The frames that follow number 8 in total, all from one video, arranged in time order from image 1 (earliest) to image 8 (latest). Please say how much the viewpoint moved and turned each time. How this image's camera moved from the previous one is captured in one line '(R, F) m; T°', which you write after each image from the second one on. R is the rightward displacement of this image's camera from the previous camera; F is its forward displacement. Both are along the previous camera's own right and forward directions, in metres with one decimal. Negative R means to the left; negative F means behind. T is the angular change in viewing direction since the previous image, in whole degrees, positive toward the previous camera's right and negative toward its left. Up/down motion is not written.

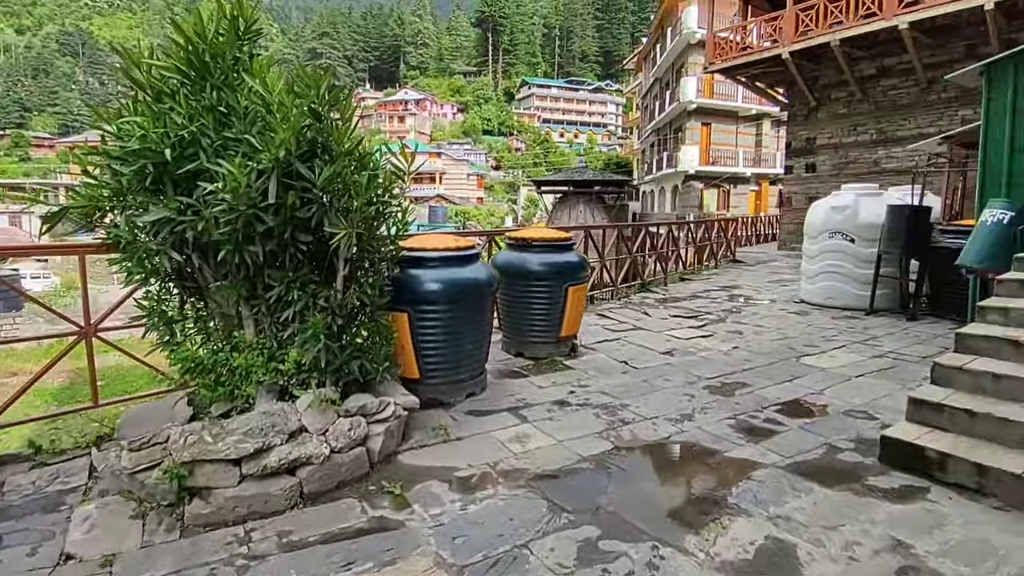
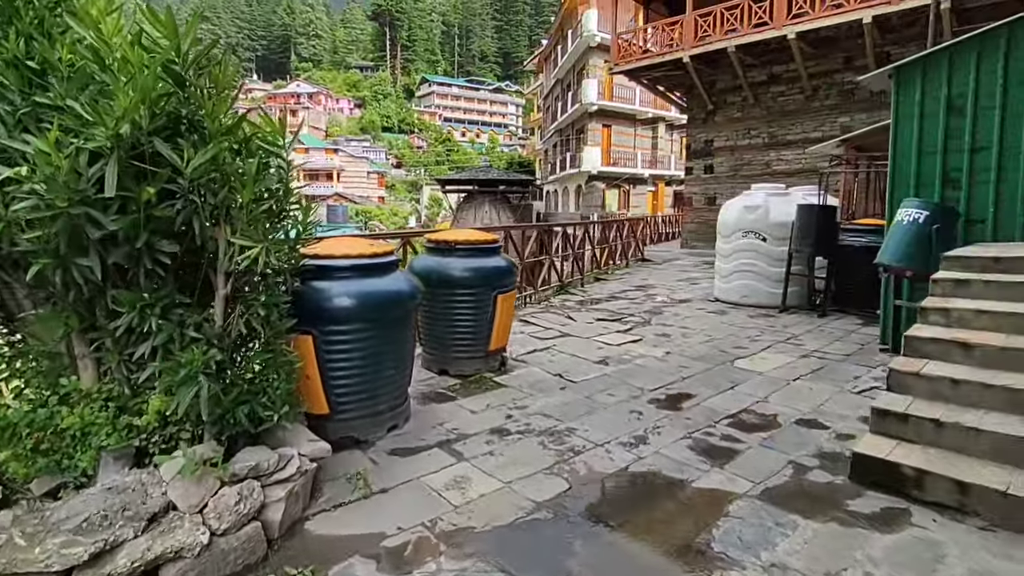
(-0.1, +0.5) m; +10°
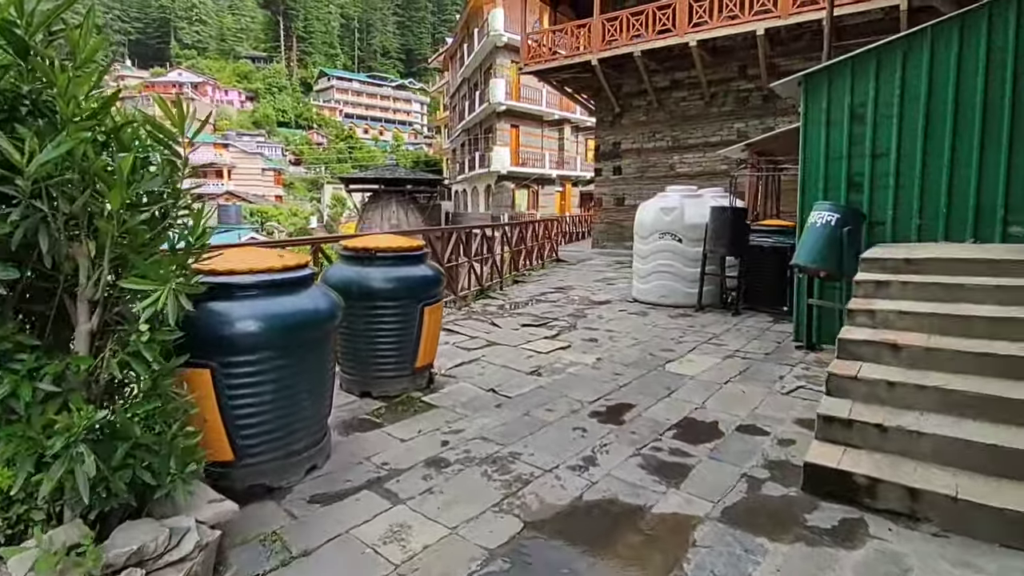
(-0.1, +0.3) m; +9°
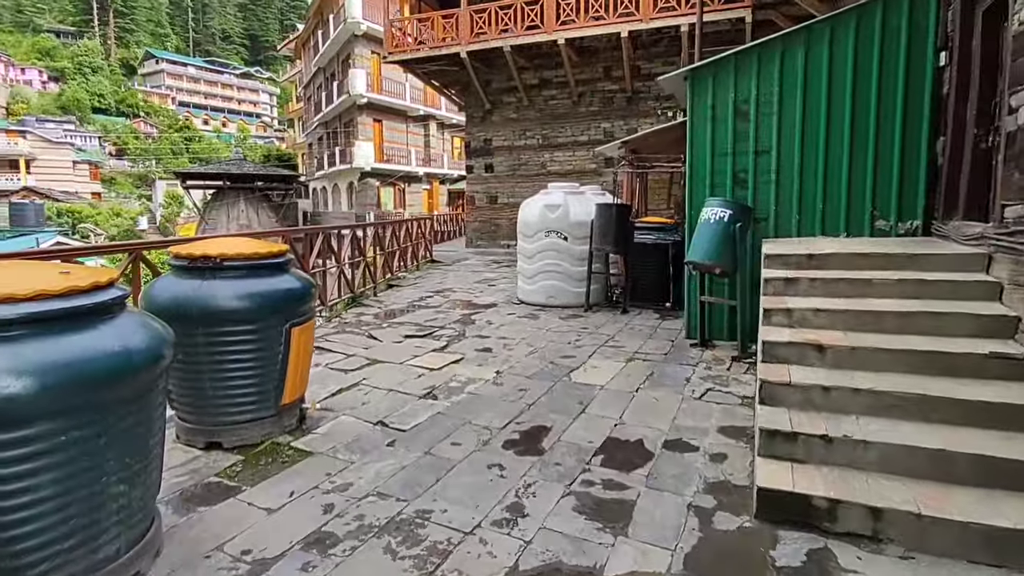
(-0.1, +0.5) m; +14°
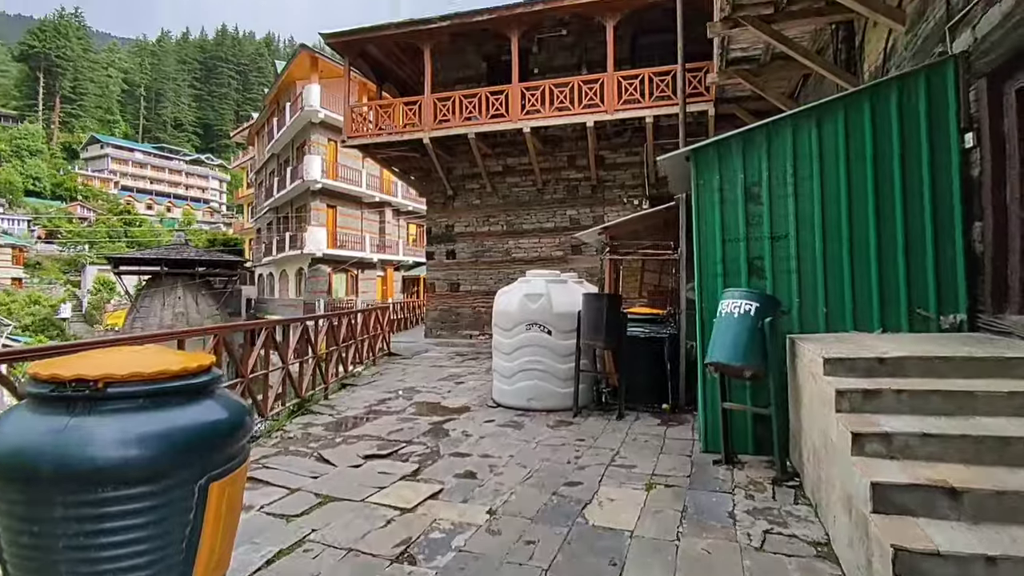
(-0.2, +0.7) m; +5°
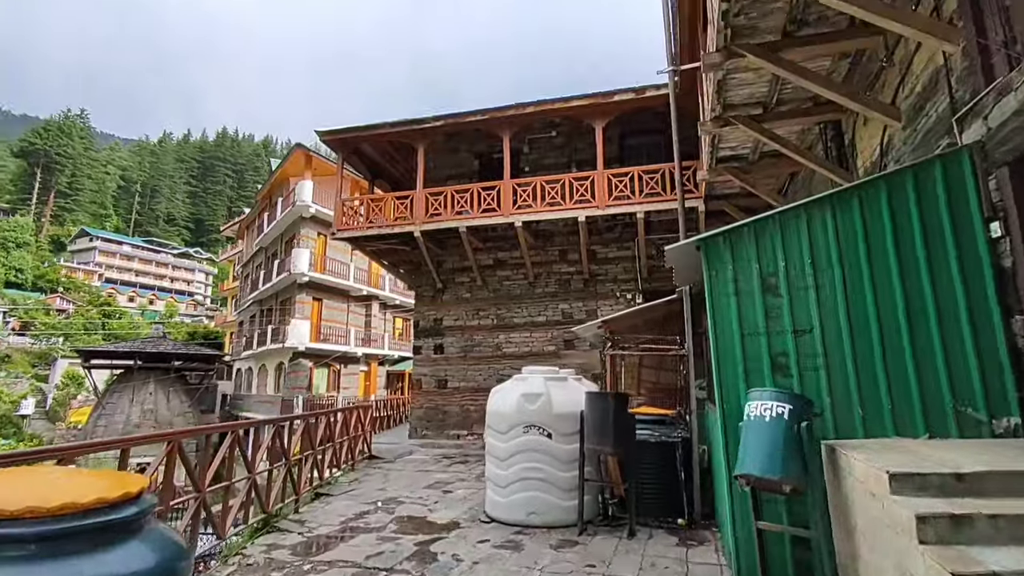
(-0.1, +0.4) m; +1°
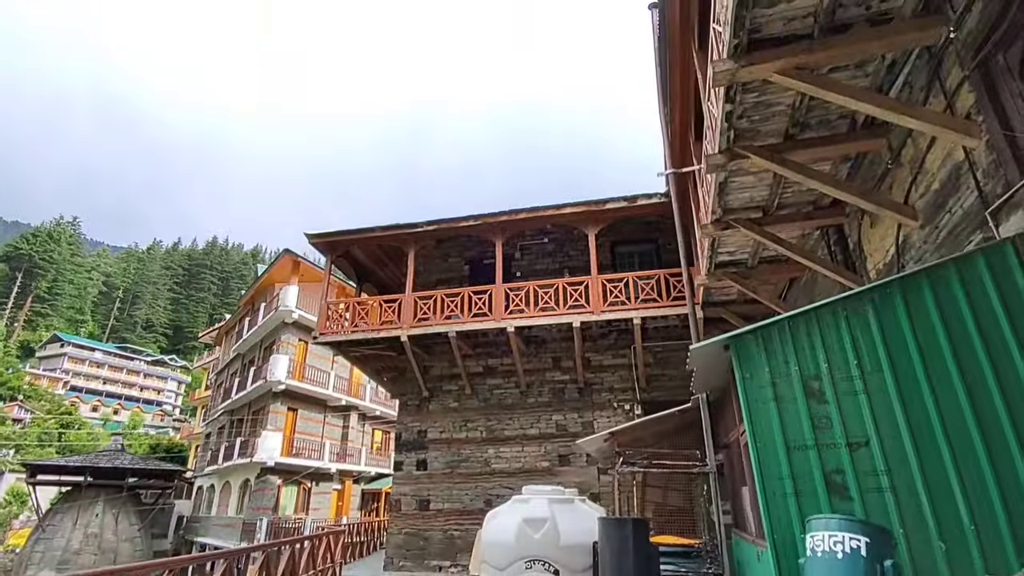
(-0.1, +0.4) m; +2°
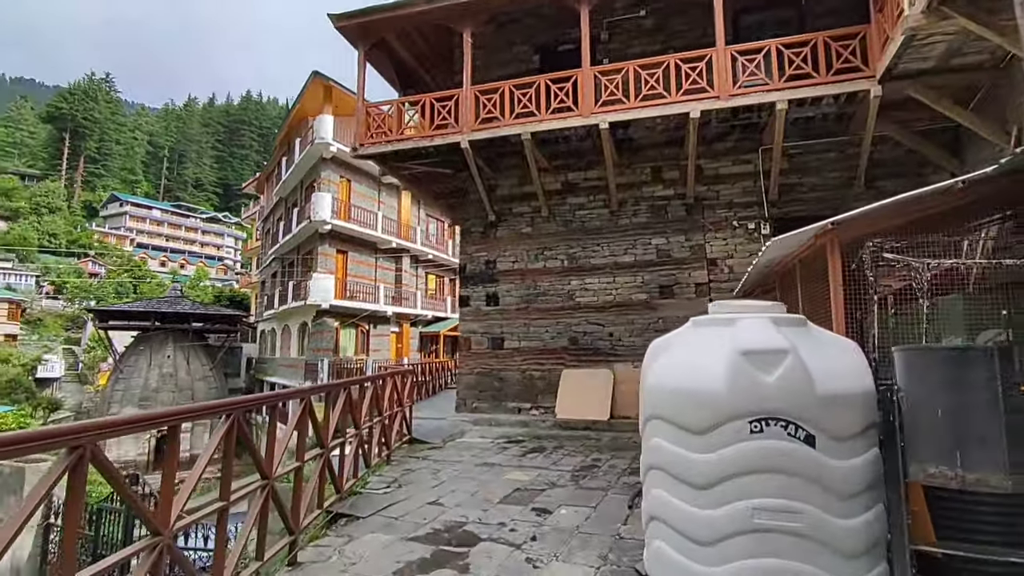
(-0.7, +1.9) m; -5°
